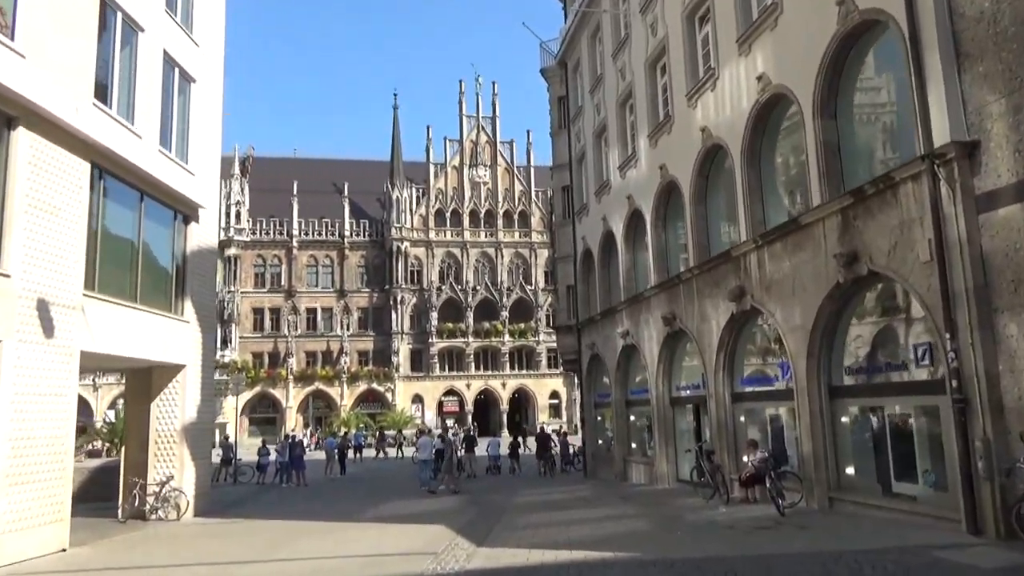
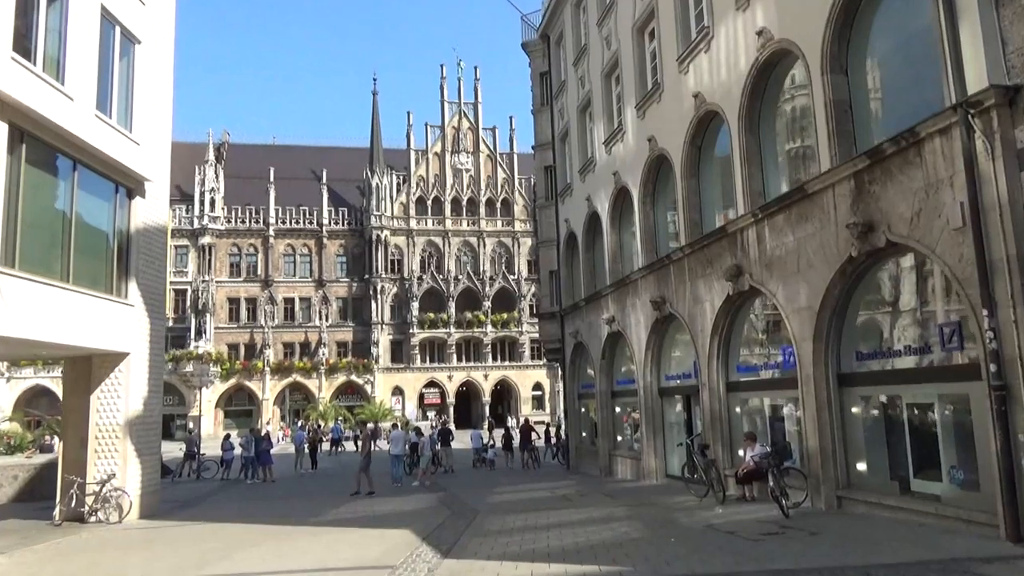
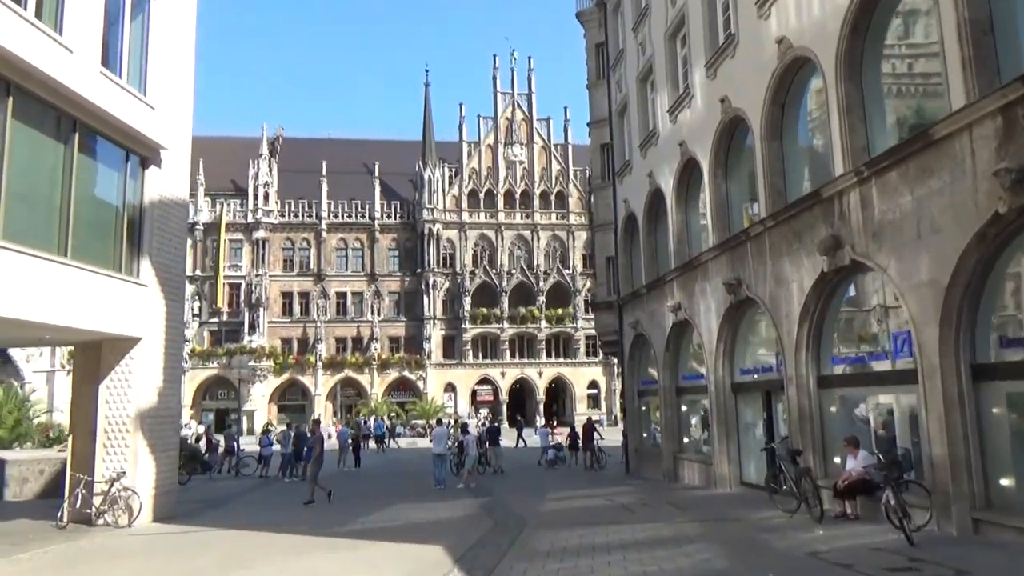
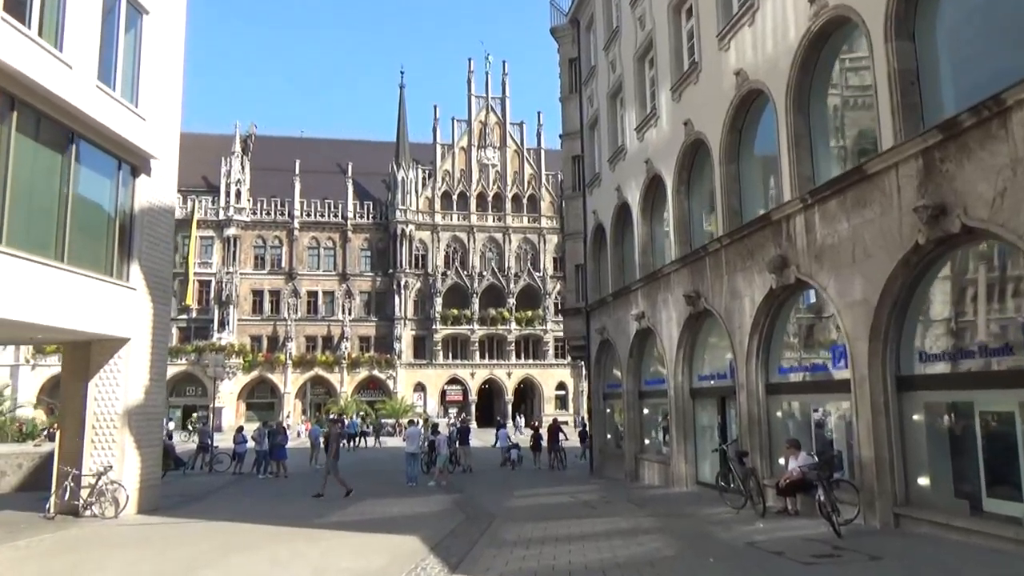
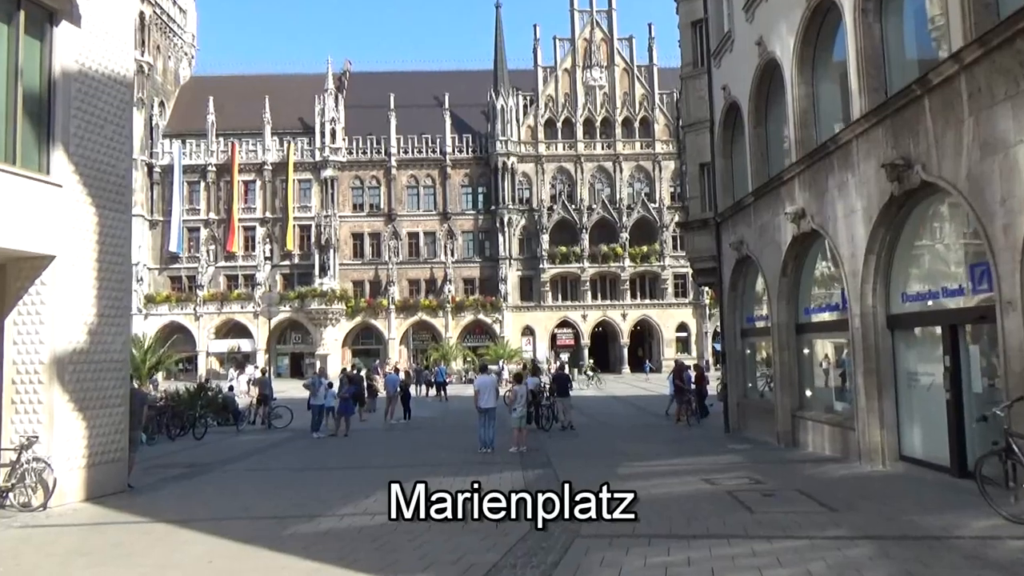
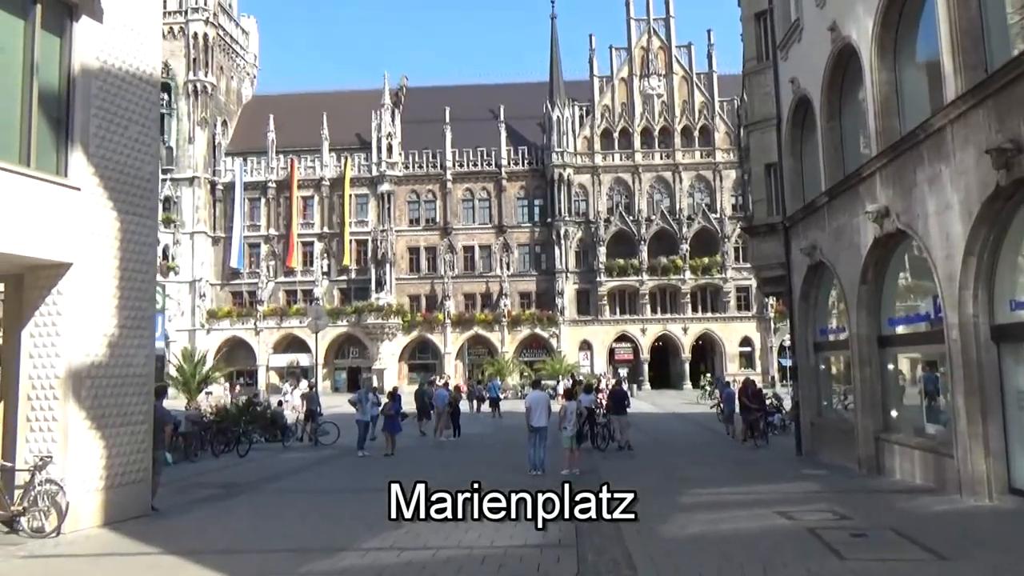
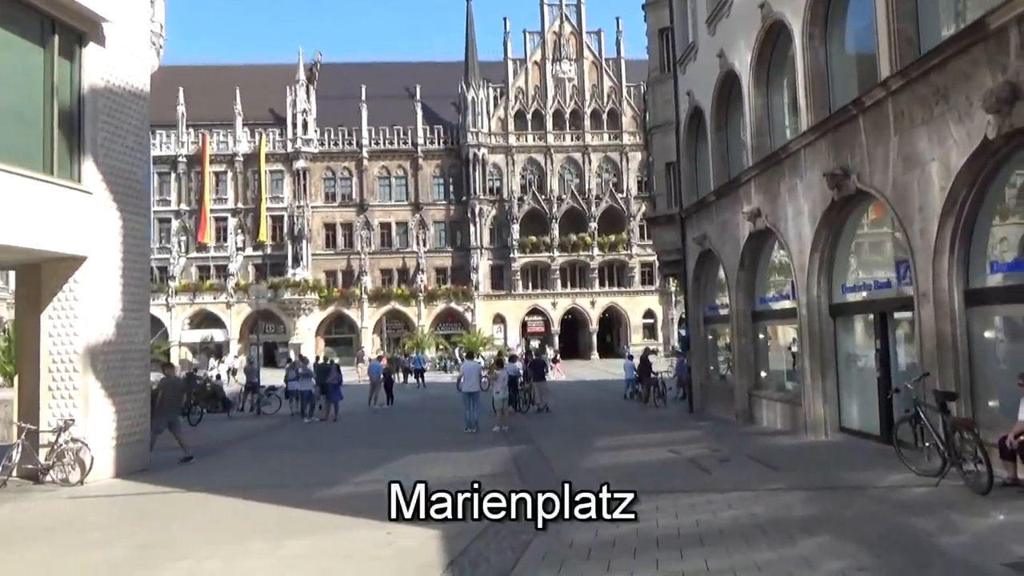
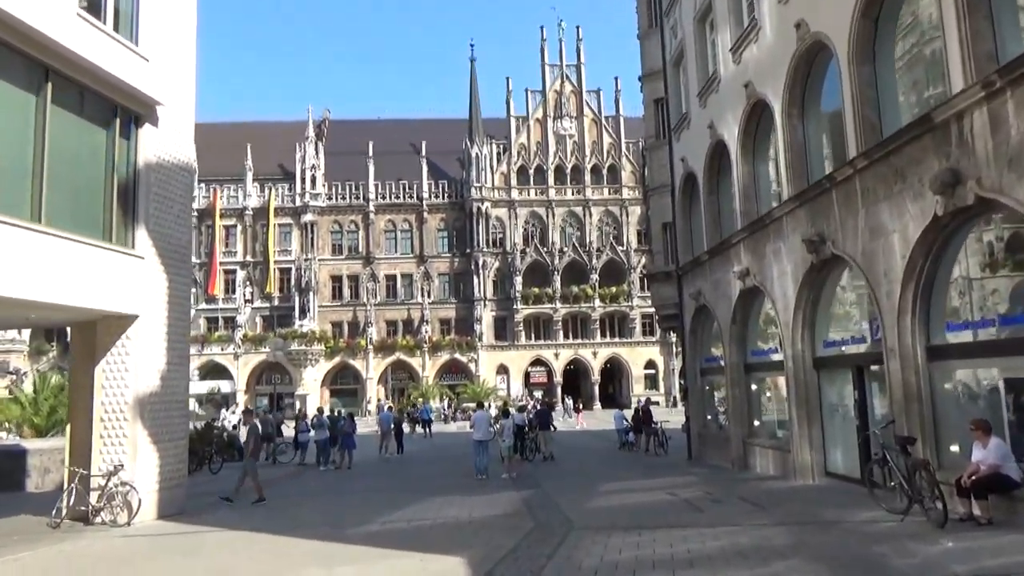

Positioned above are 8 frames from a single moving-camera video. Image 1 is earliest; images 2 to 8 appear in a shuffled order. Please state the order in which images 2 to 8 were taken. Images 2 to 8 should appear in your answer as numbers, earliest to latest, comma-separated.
2, 4, 3, 8, 7, 5, 6
